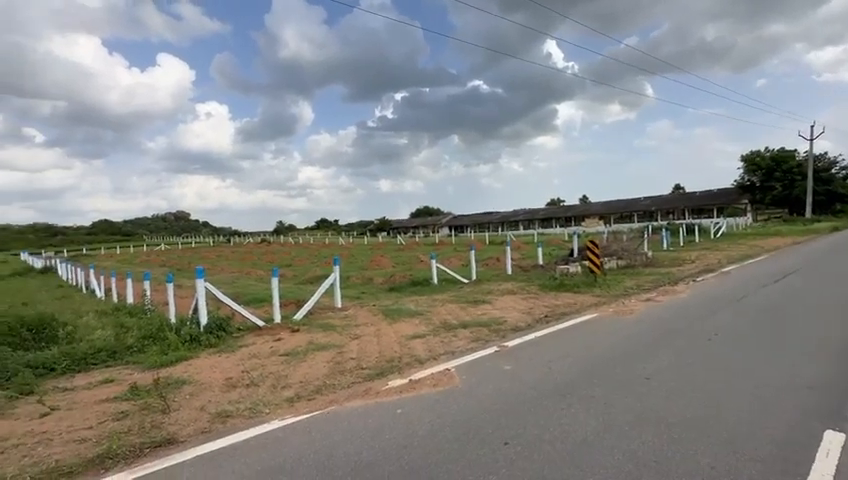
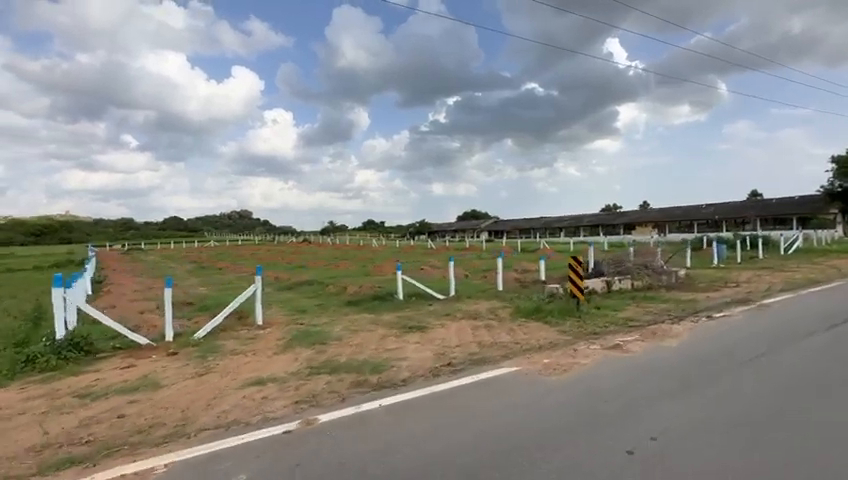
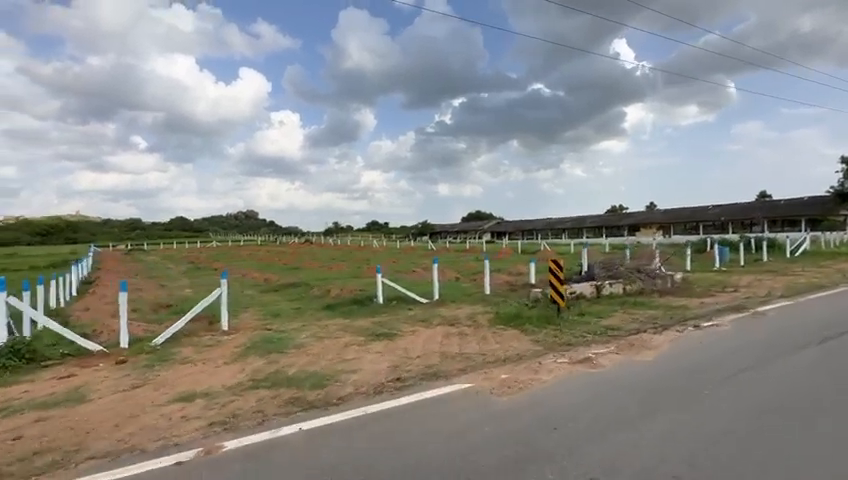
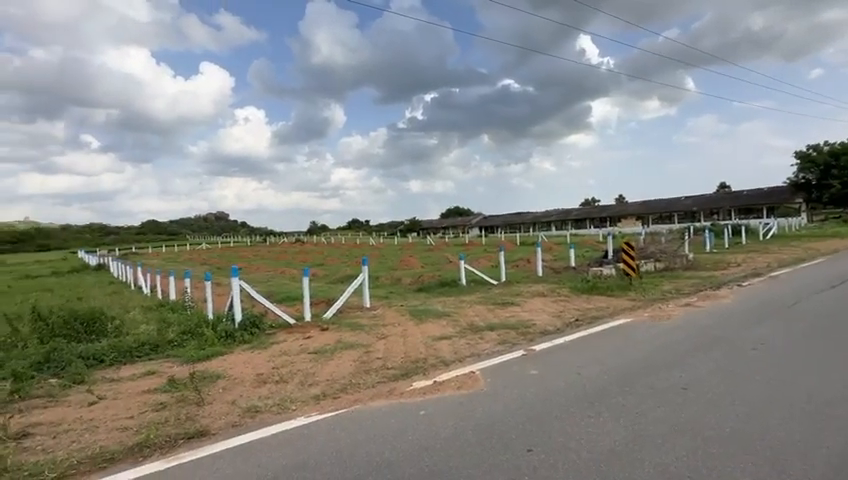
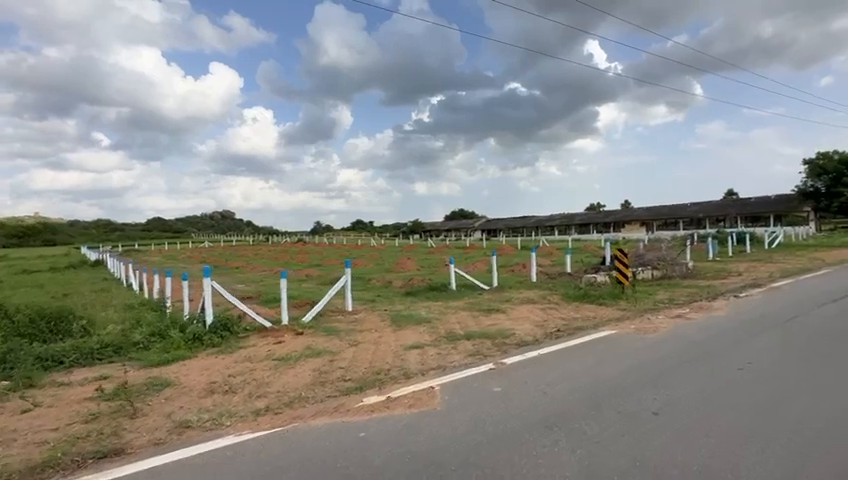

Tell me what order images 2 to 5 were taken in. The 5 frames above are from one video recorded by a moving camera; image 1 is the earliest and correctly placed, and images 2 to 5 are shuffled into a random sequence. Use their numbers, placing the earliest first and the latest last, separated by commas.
4, 5, 2, 3
